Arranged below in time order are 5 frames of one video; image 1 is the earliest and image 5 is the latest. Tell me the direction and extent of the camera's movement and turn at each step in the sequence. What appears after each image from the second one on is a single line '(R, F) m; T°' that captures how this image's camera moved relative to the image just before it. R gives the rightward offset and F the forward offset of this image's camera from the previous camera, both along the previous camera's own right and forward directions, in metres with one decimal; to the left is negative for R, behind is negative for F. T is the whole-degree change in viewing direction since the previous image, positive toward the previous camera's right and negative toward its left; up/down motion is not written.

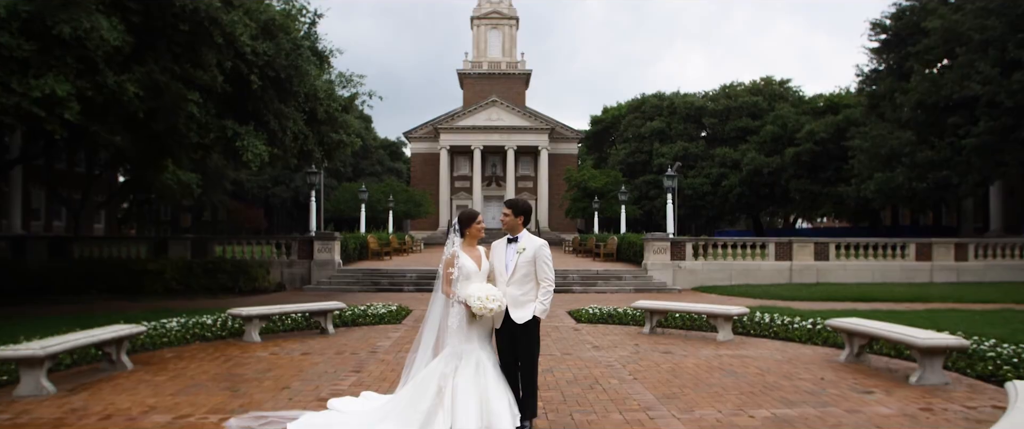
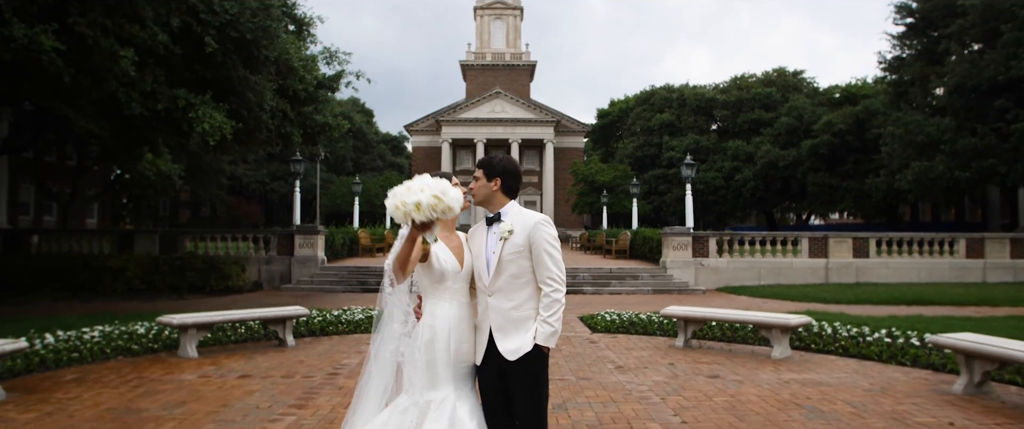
(0.0, +2.2) m; 0°
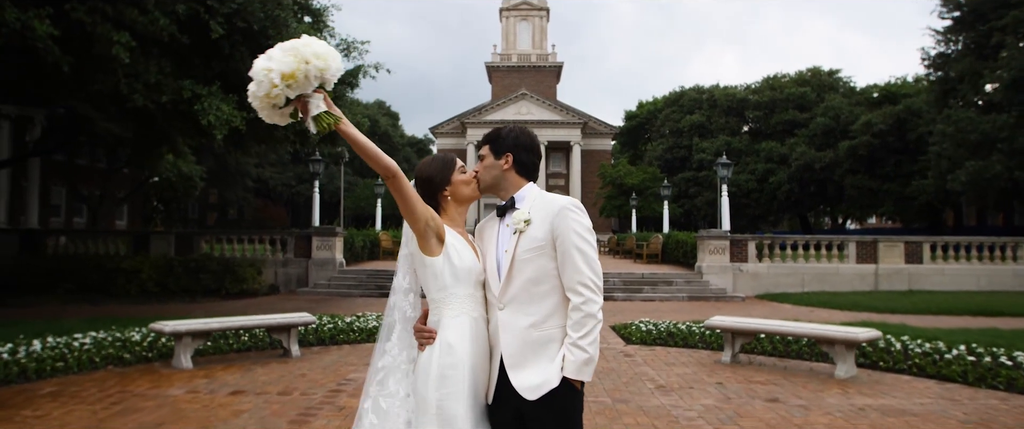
(0.0, +0.9) m; -2°
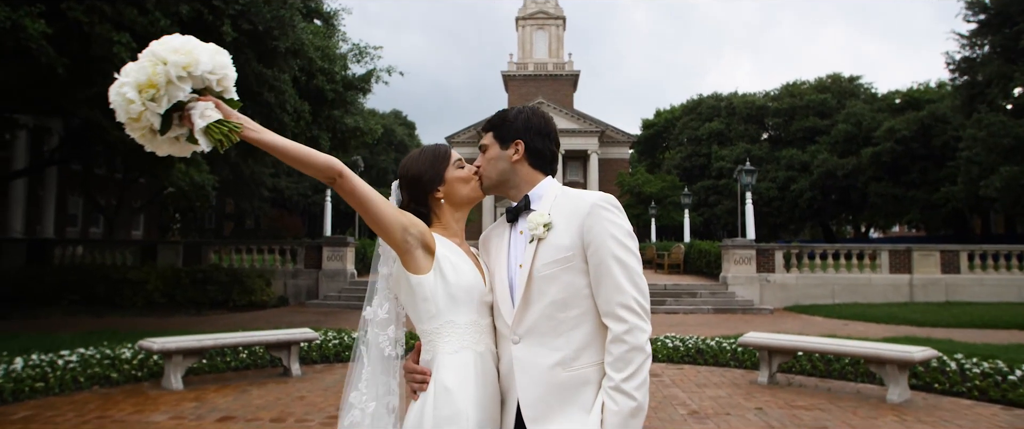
(0.0, +0.6) m; -1°
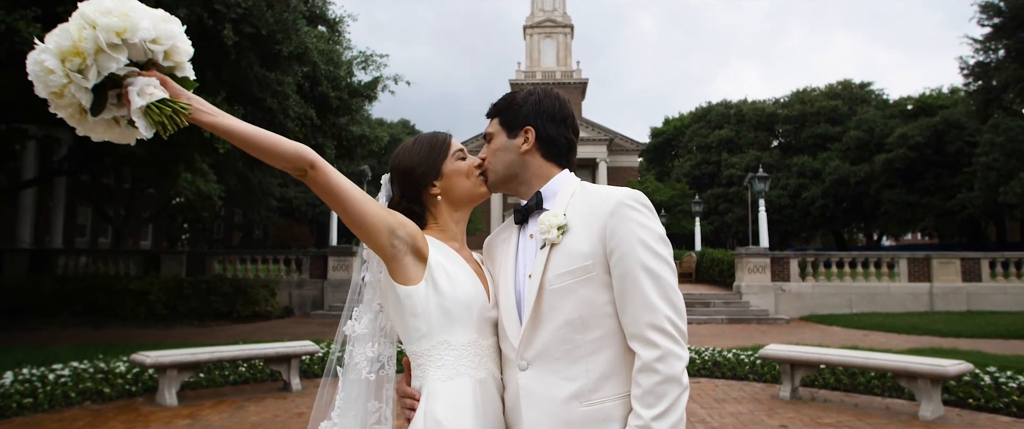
(0.0, +0.3) m; -1°
